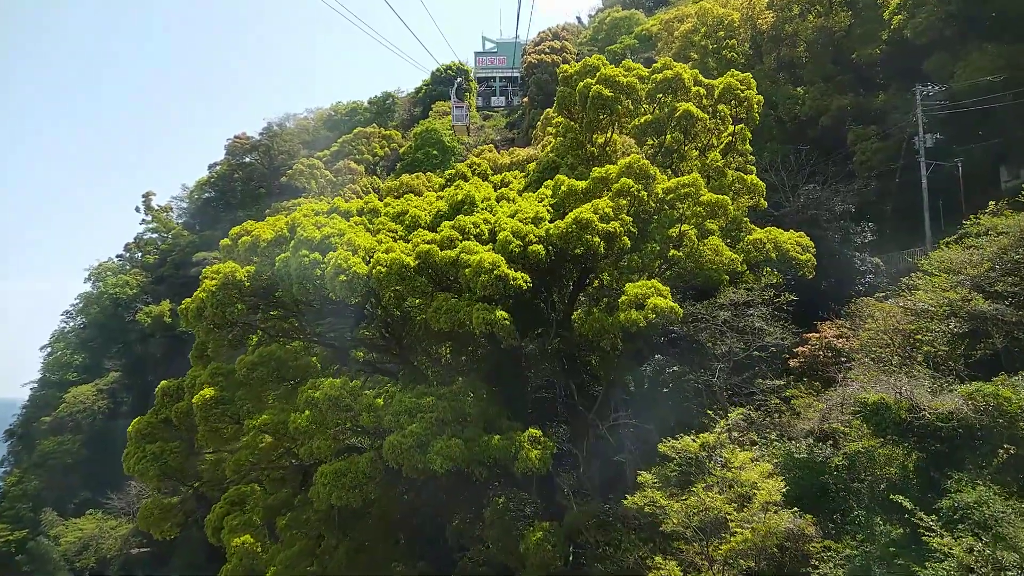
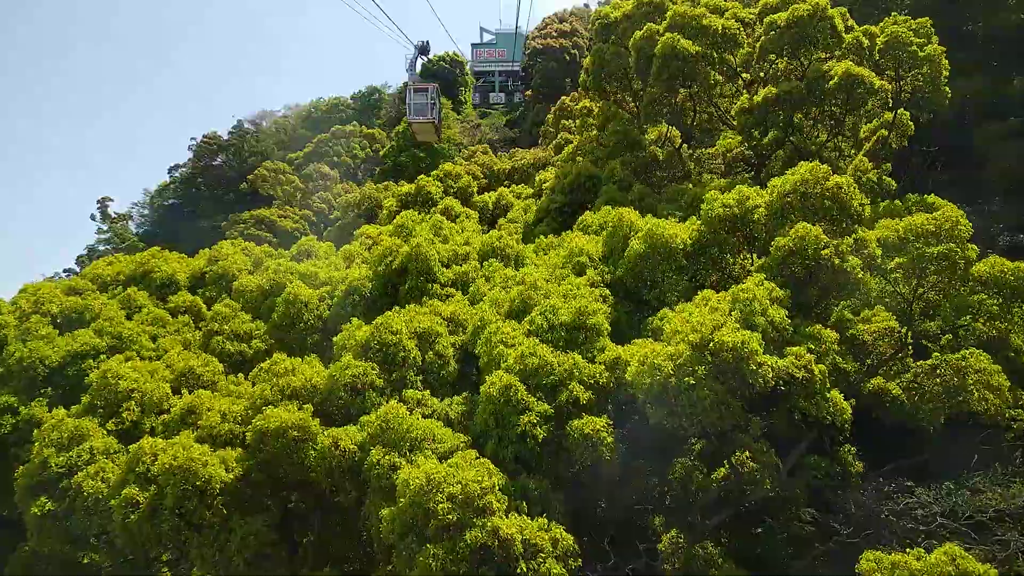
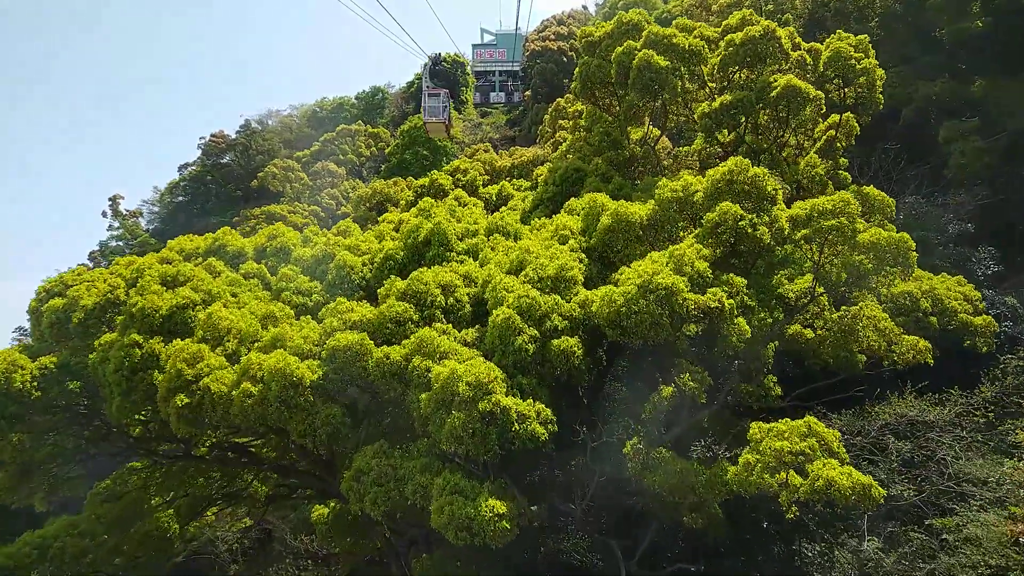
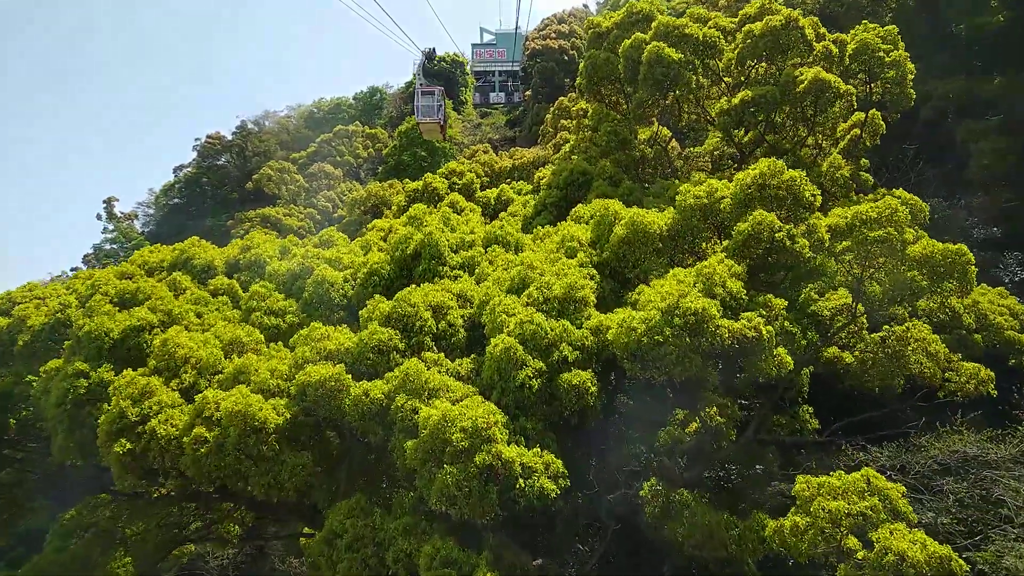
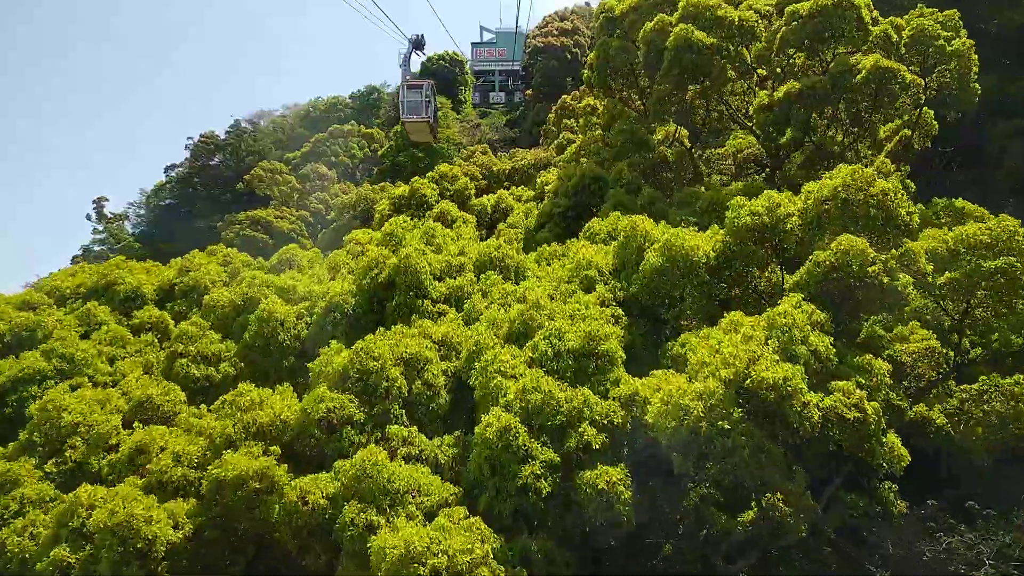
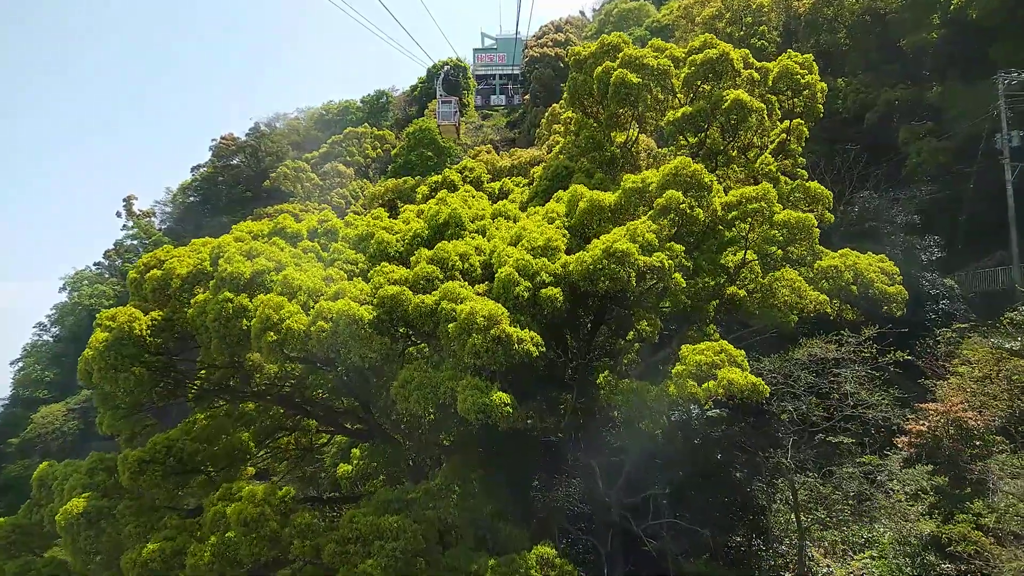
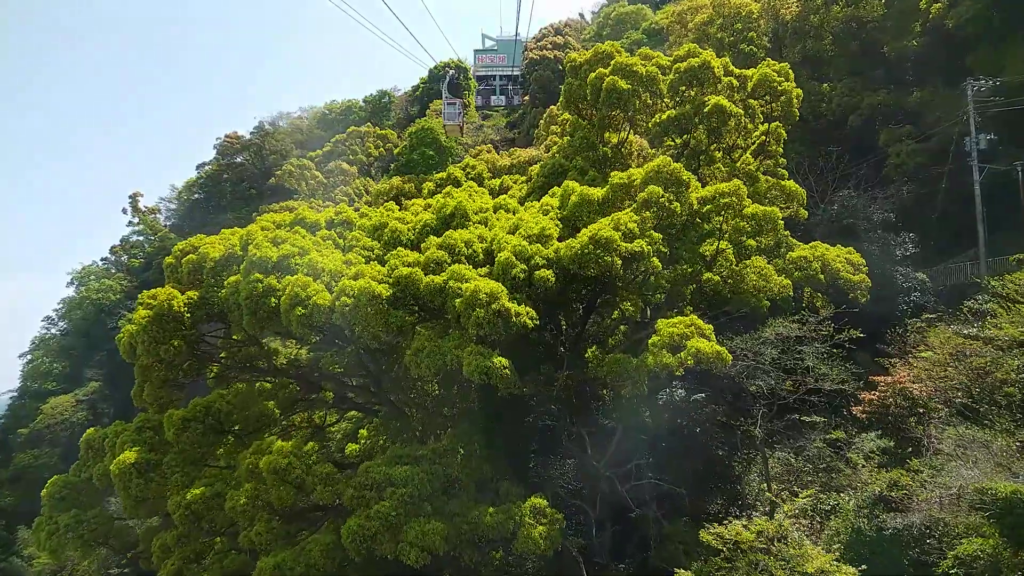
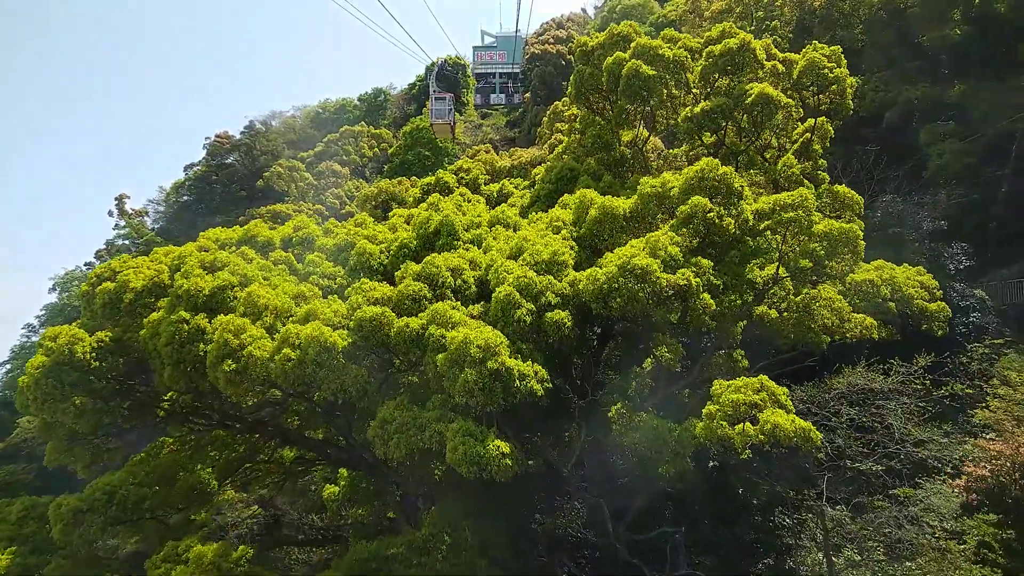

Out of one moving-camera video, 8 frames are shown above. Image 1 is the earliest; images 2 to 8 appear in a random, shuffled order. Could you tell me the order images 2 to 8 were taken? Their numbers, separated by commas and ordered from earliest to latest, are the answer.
7, 6, 8, 3, 4, 2, 5
